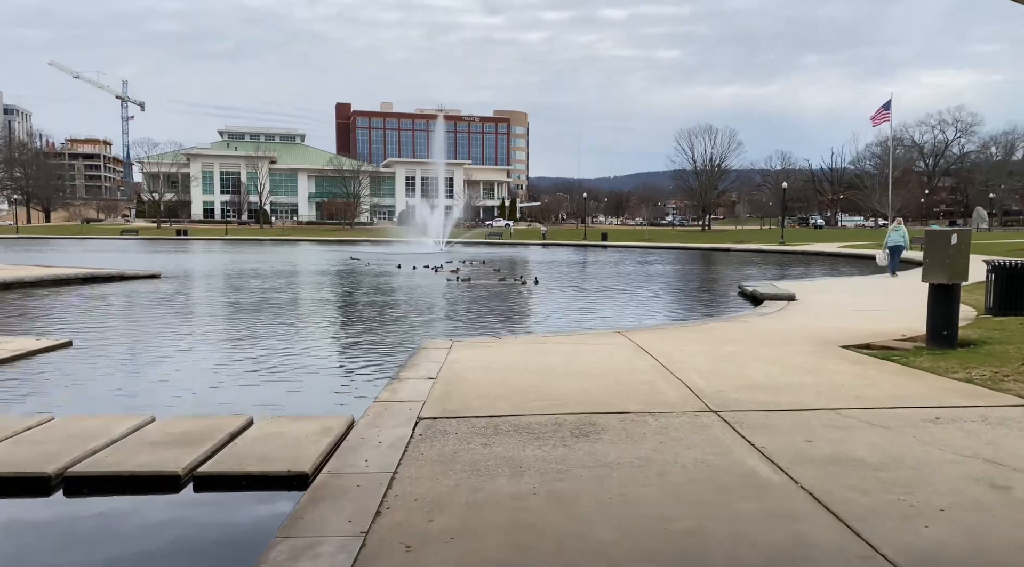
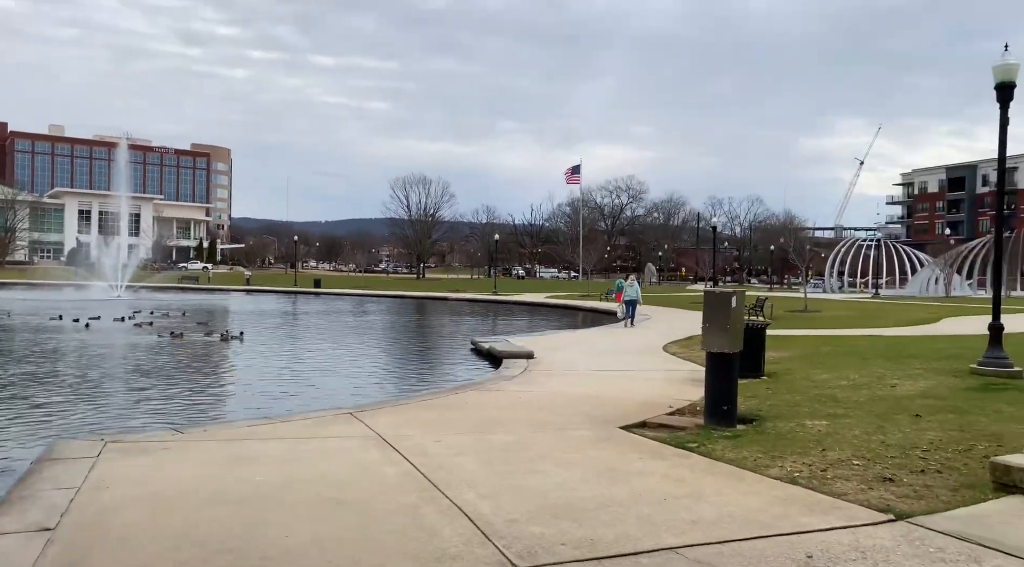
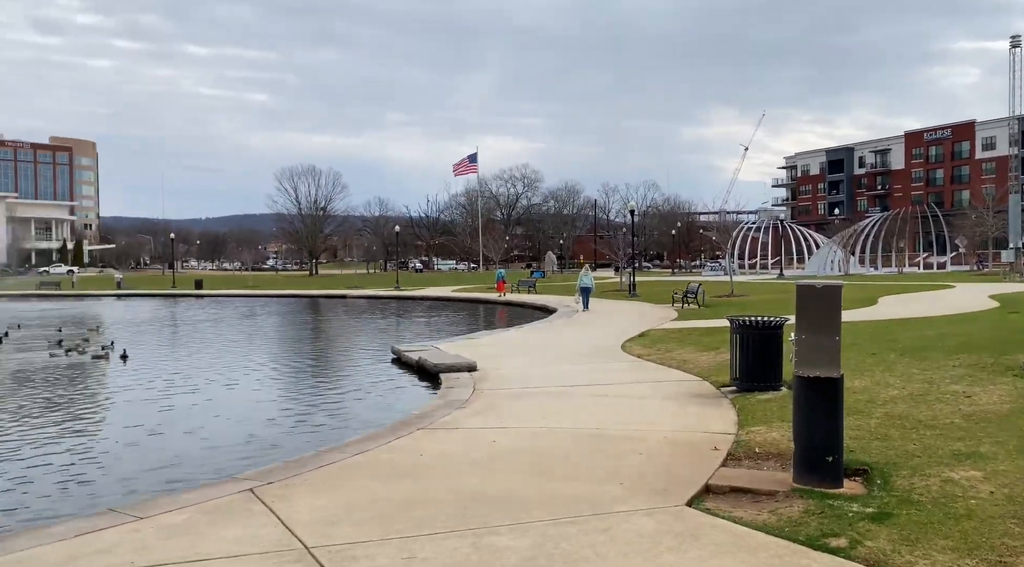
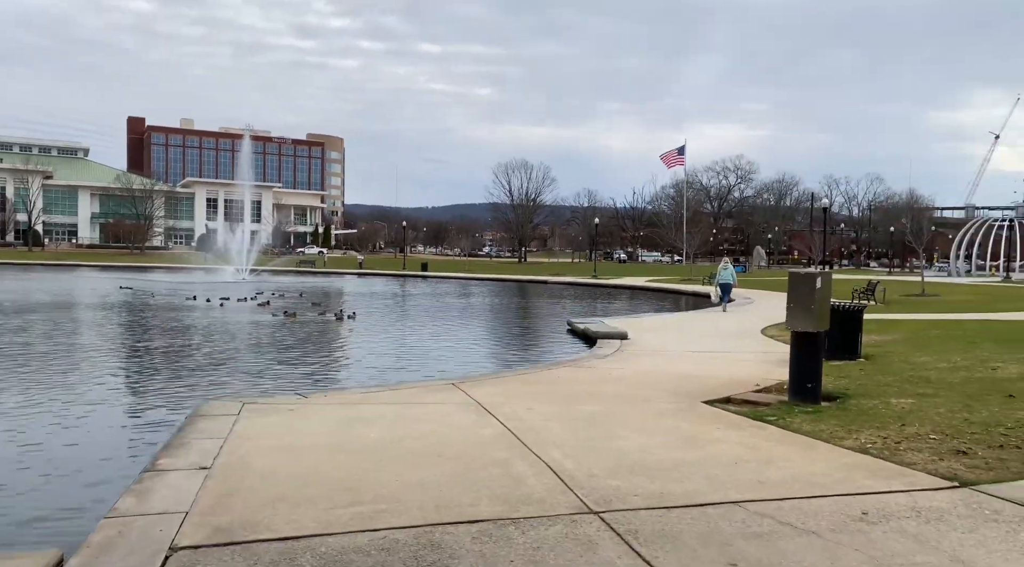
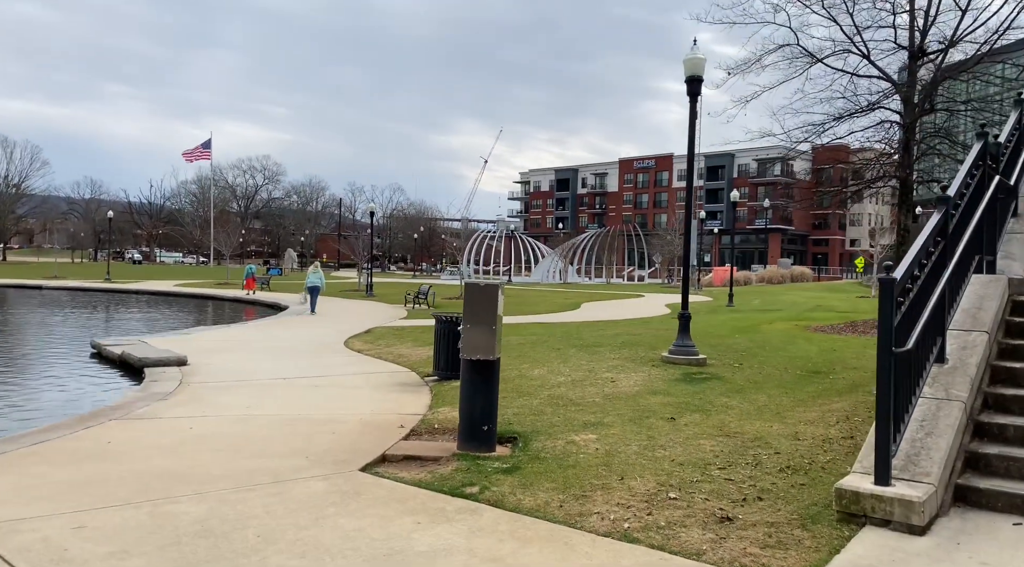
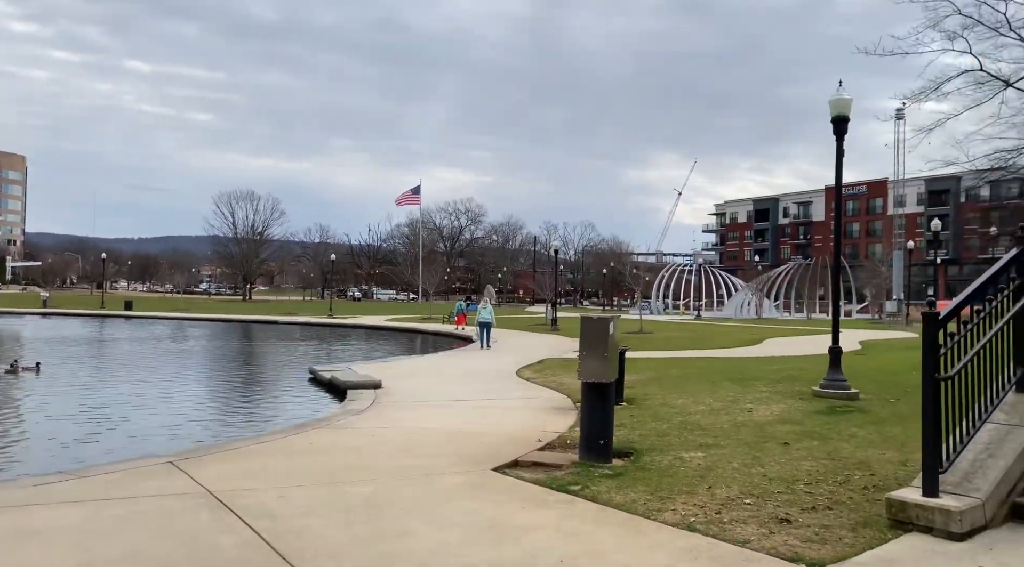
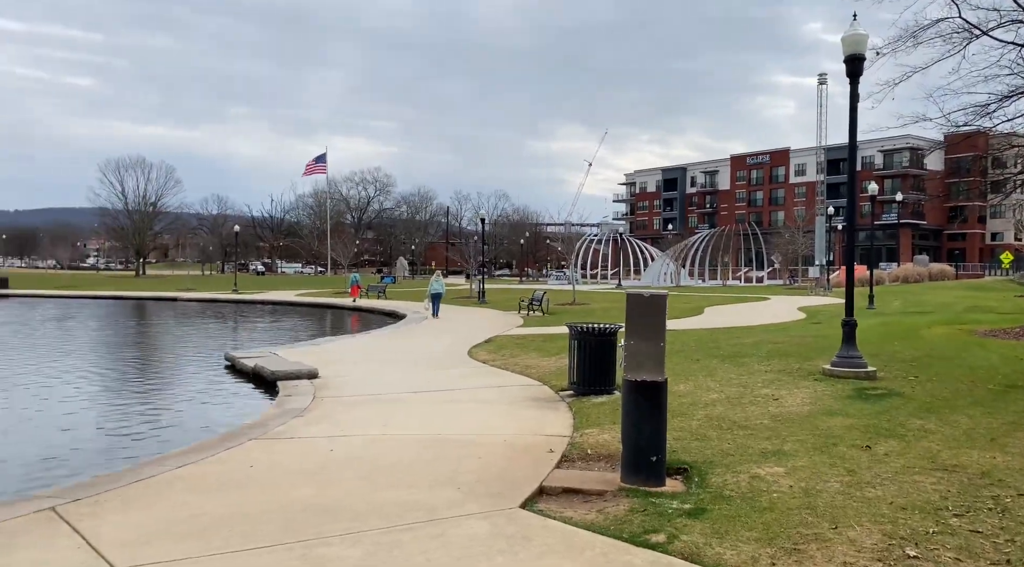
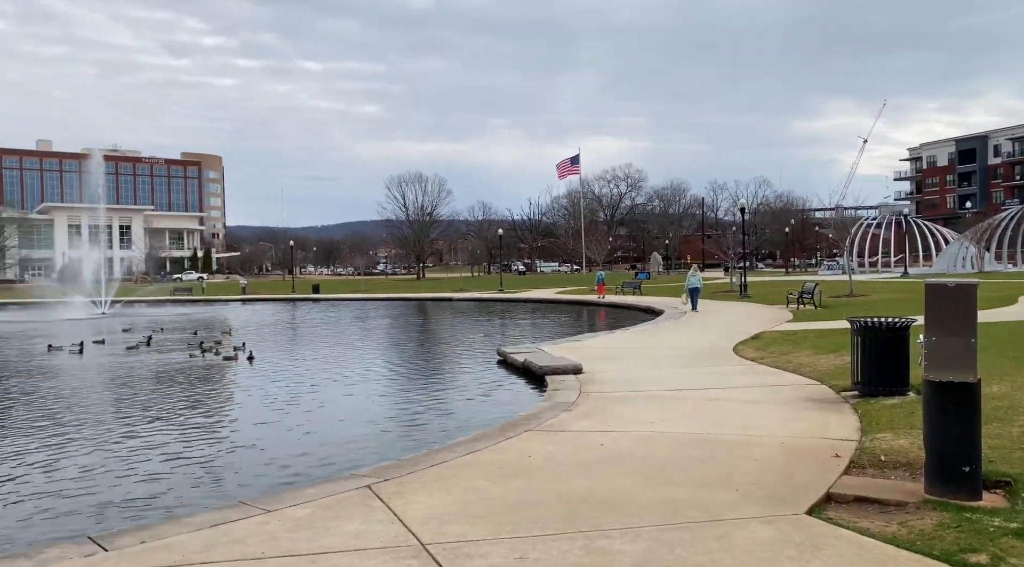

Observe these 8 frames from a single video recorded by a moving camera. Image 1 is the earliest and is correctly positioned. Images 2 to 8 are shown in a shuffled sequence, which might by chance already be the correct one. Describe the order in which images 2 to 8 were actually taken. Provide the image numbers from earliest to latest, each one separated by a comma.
4, 2, 6, 5, 7, 3, 8
